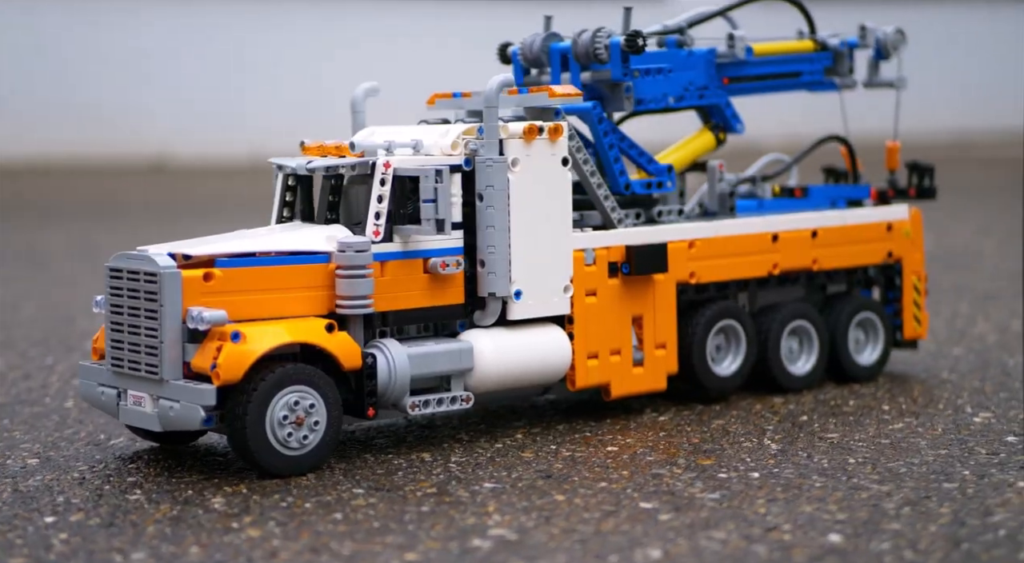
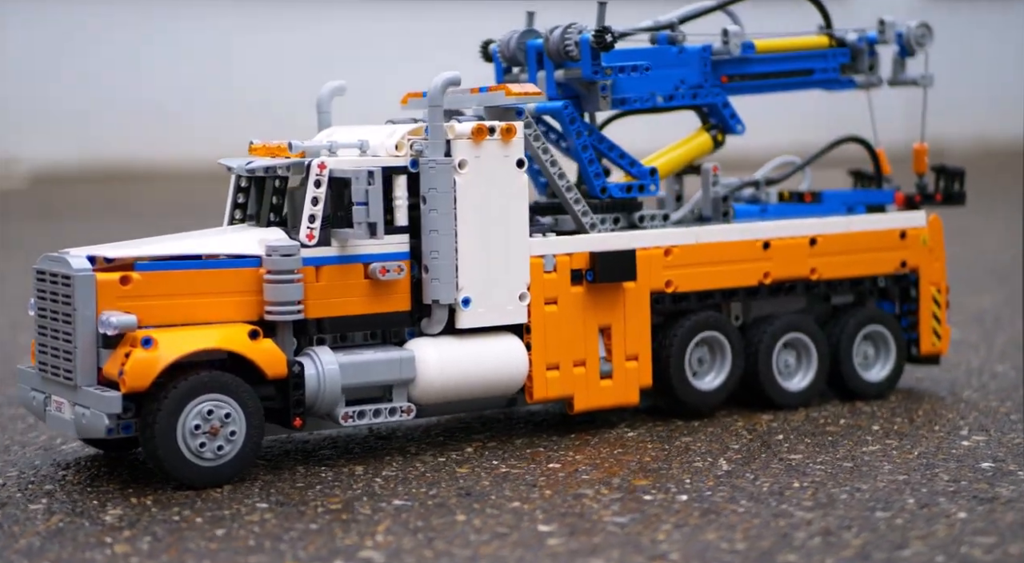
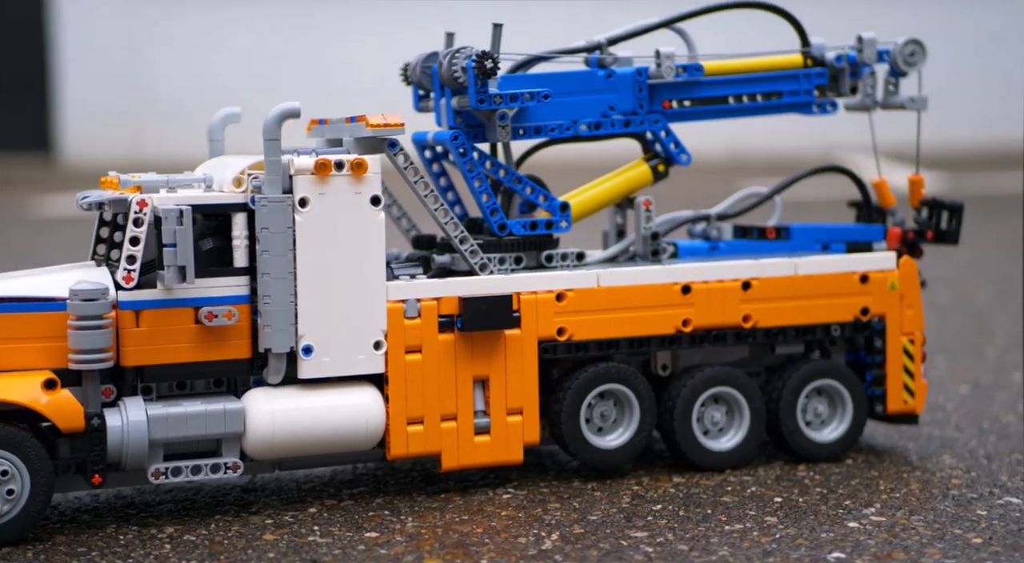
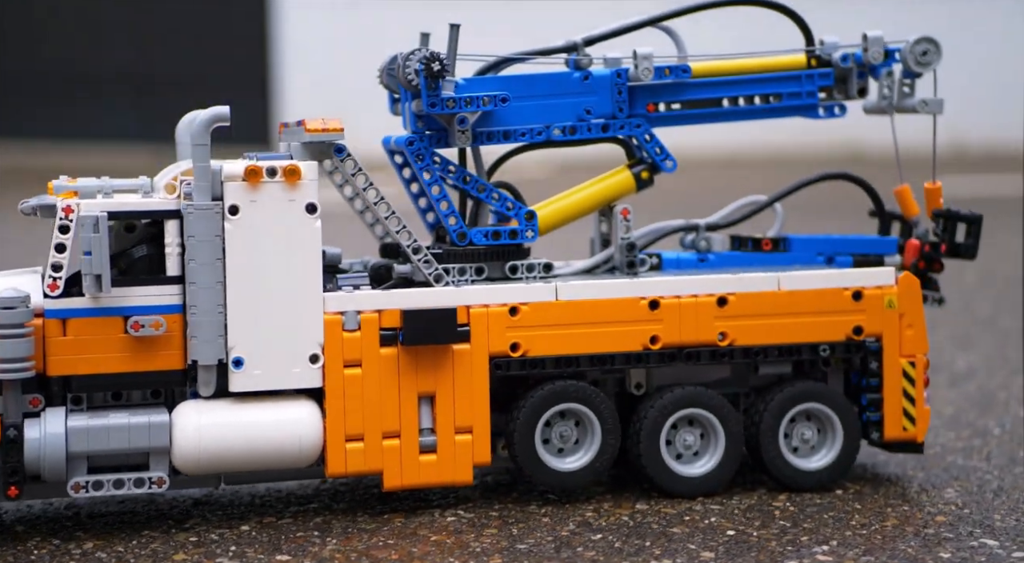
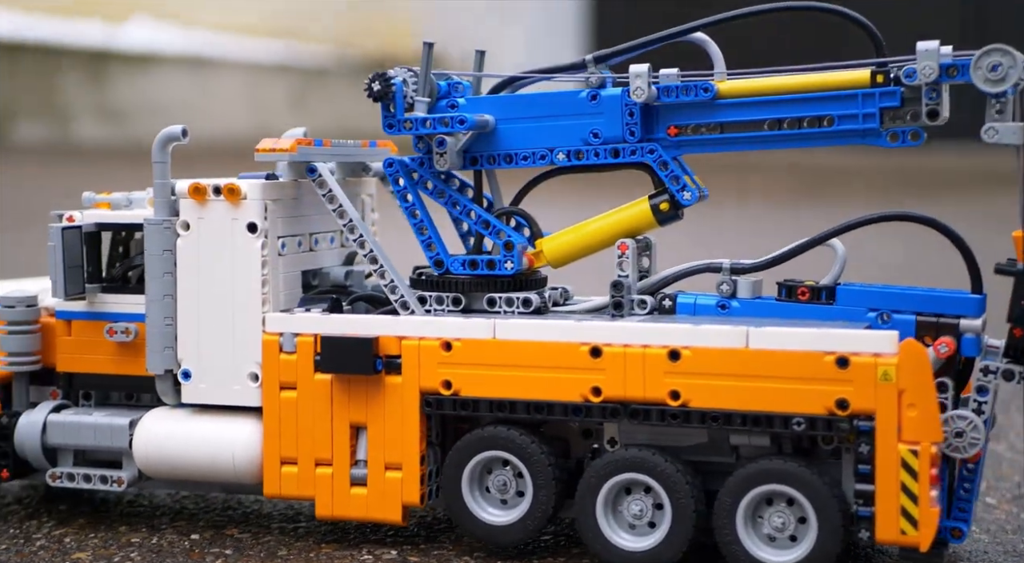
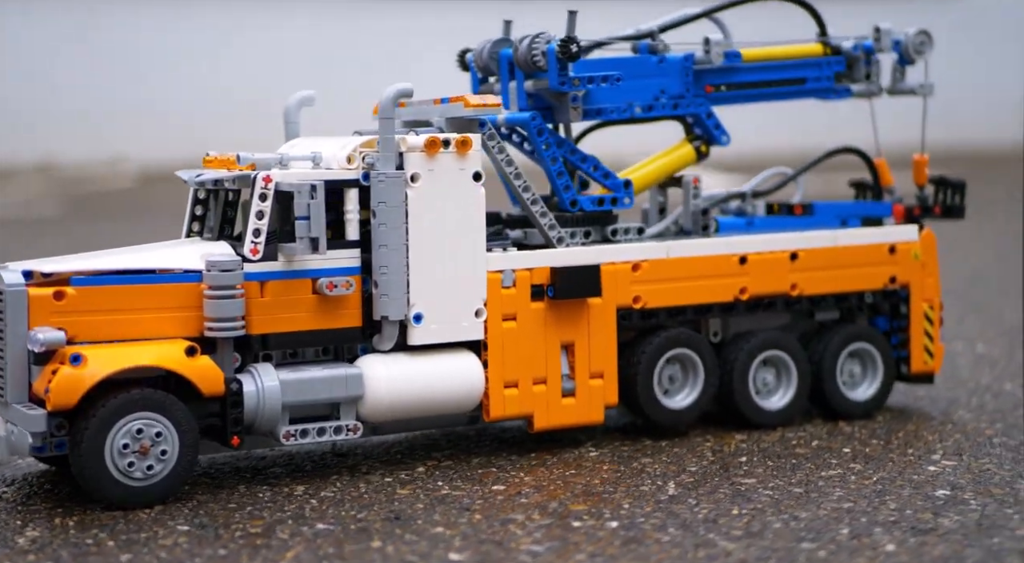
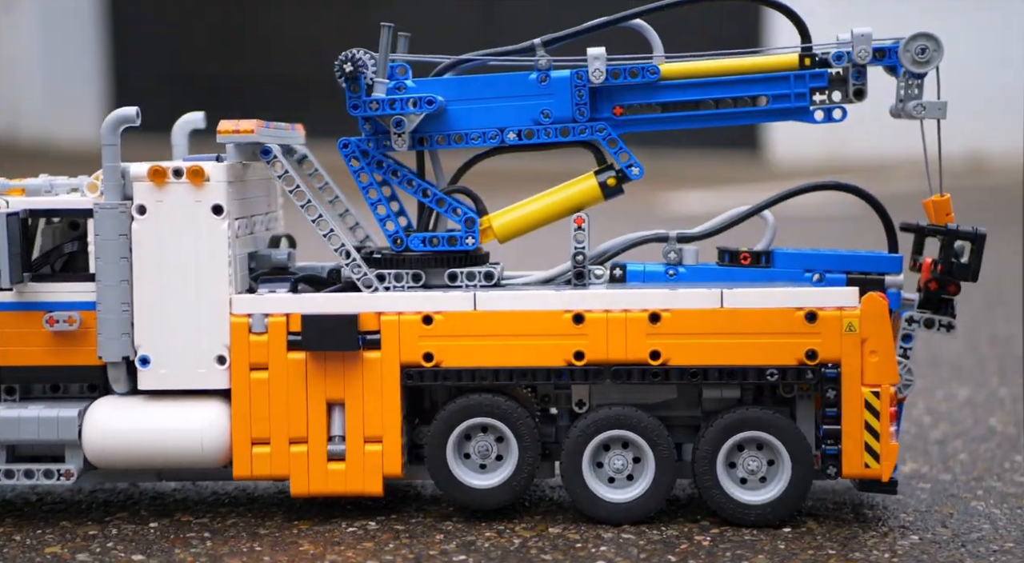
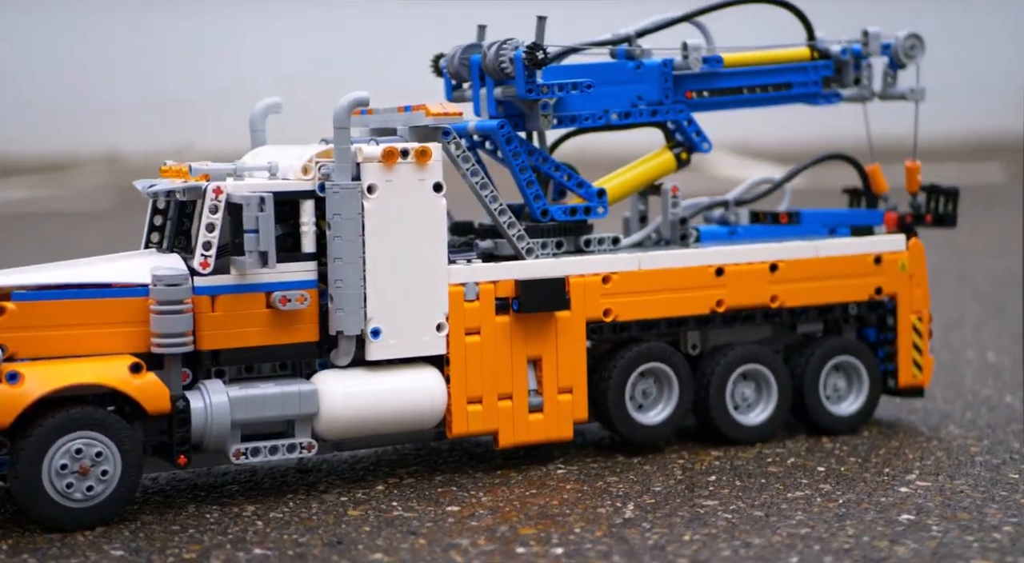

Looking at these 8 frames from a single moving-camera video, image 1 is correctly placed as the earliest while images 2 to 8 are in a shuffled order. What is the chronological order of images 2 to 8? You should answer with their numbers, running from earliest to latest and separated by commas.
2, 6, 8, 3, 4, 7, 5
